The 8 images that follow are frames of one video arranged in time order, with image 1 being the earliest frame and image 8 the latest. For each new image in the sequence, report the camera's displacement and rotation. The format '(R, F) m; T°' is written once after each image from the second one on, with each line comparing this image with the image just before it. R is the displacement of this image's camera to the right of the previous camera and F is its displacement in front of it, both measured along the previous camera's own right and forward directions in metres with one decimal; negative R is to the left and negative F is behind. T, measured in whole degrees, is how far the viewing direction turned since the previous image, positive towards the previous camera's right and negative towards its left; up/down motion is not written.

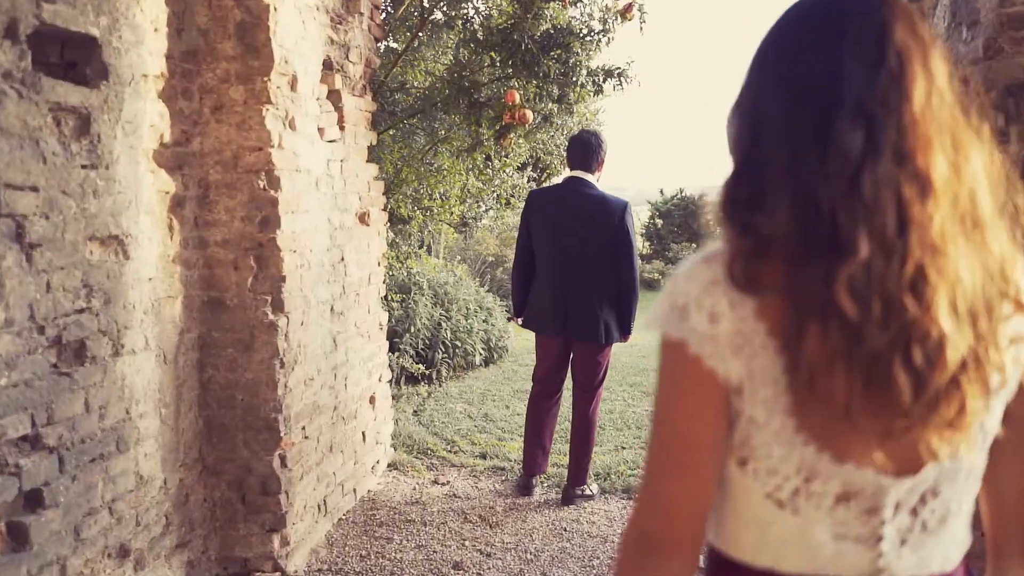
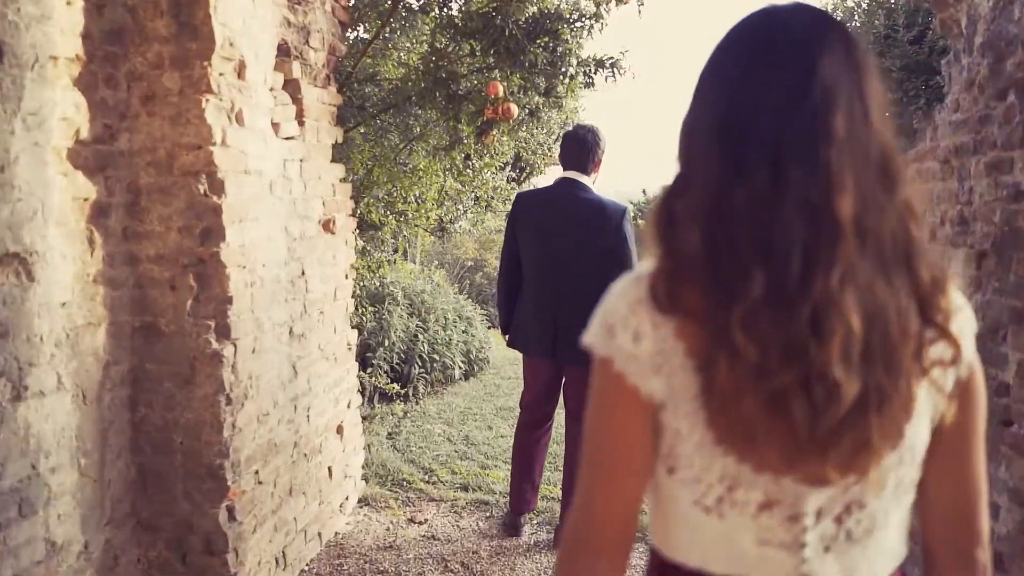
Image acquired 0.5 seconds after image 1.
(0.0, +0.4) m; +2°
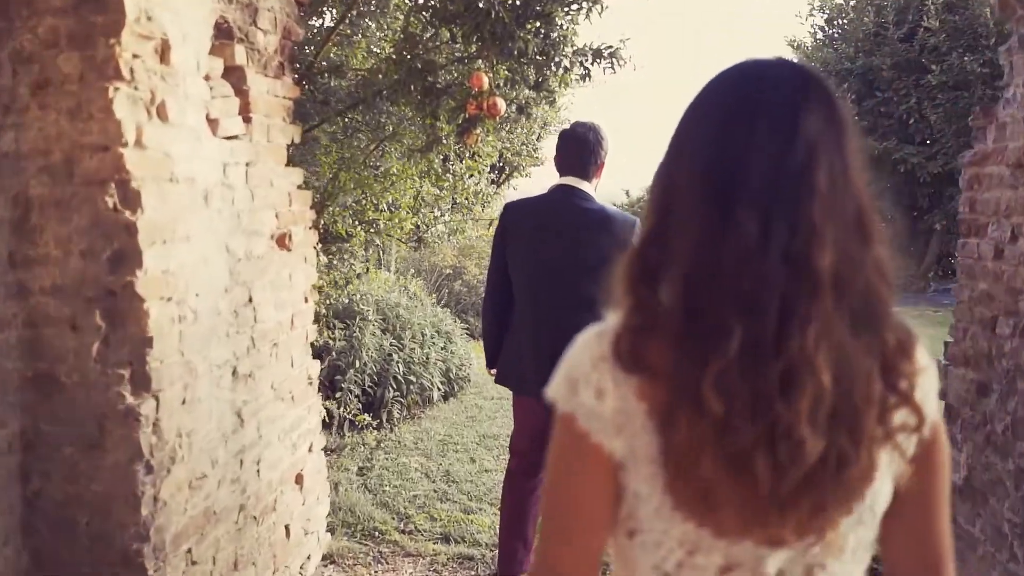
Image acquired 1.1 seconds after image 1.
(0.0, +0.5) m; +2°
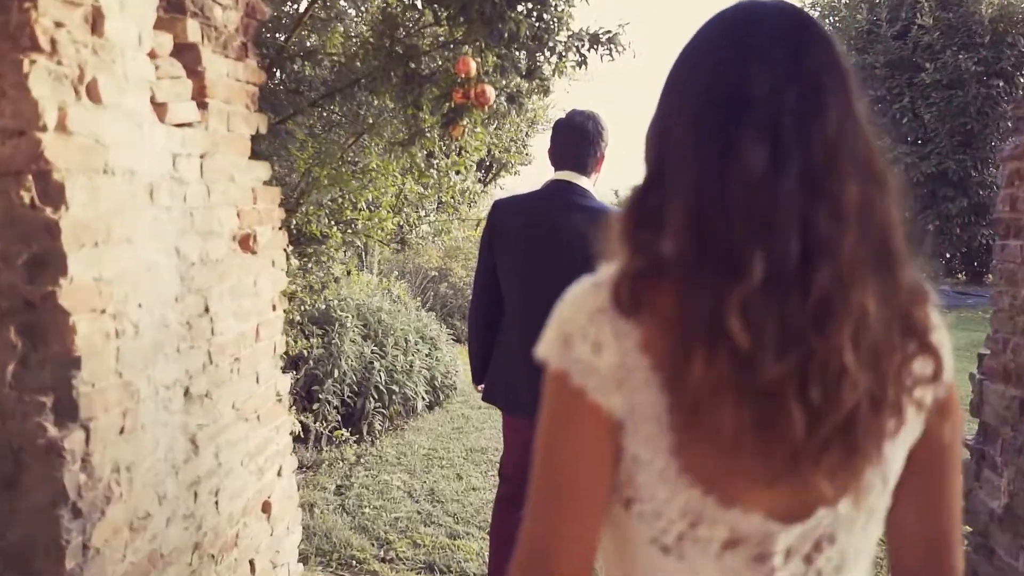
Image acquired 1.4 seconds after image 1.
(0.0, +0.3) m; +1°
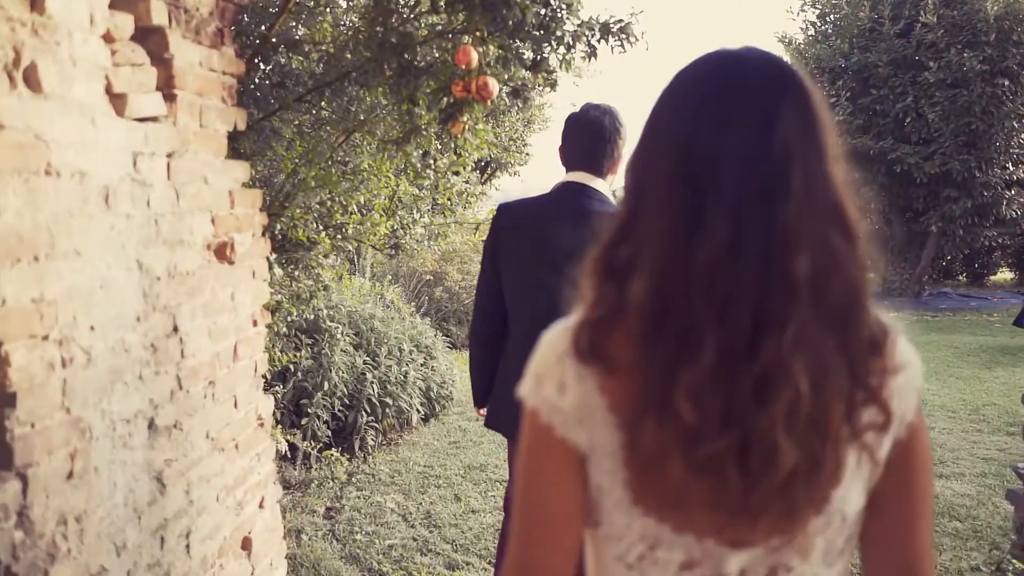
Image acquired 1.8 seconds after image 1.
(0.0, +0.3) m; 0°
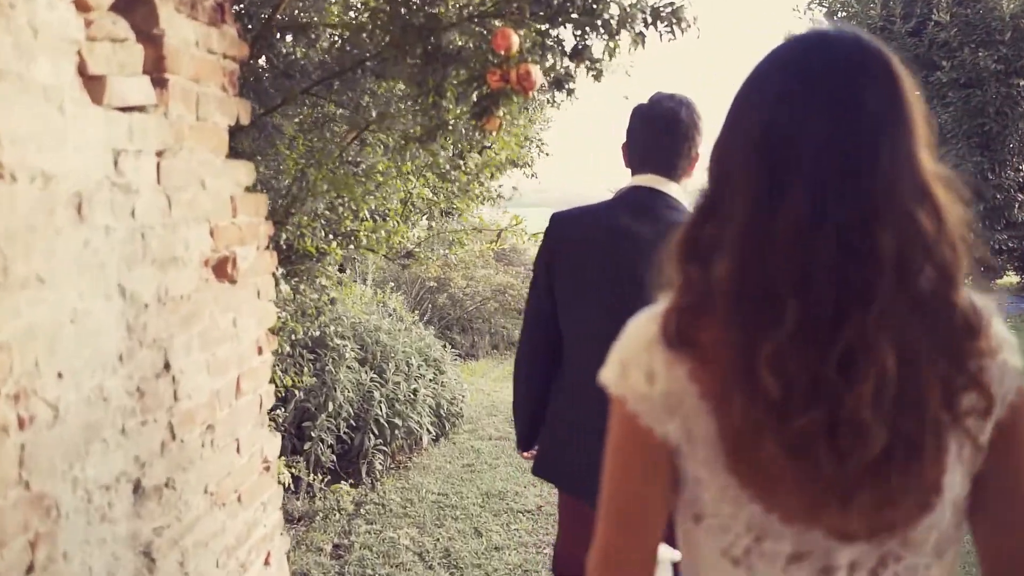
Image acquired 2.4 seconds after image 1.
(-0.2, +0.4) m; +1°
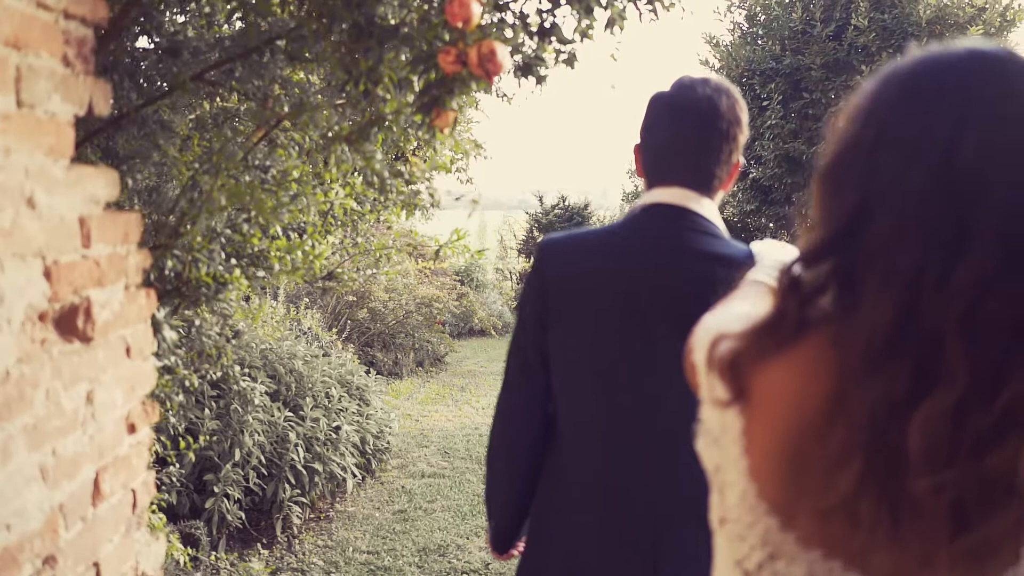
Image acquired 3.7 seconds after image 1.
(-0.1, +0.5) m; +6°
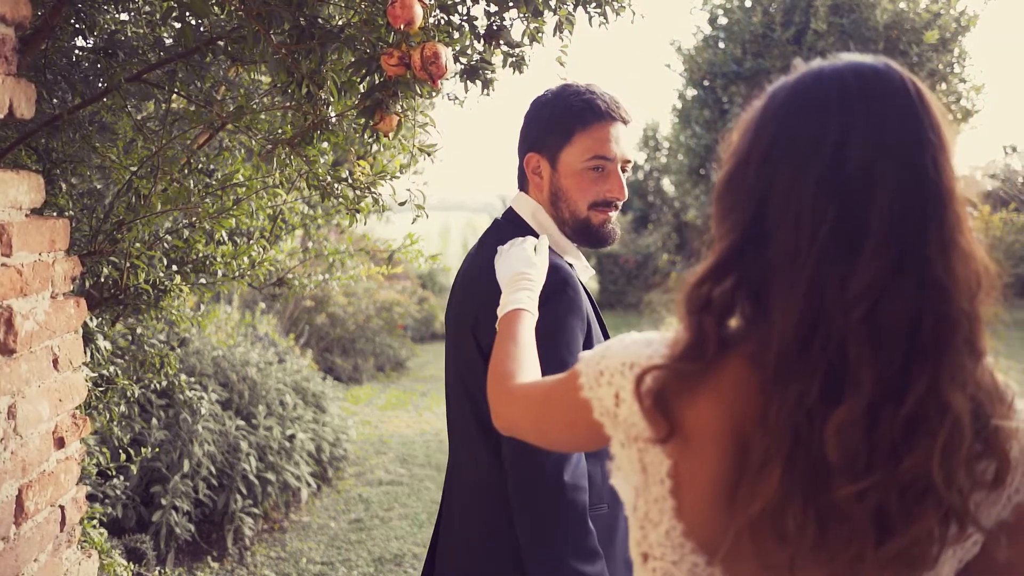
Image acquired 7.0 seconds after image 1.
(0.0, 0.0) m; +2°
